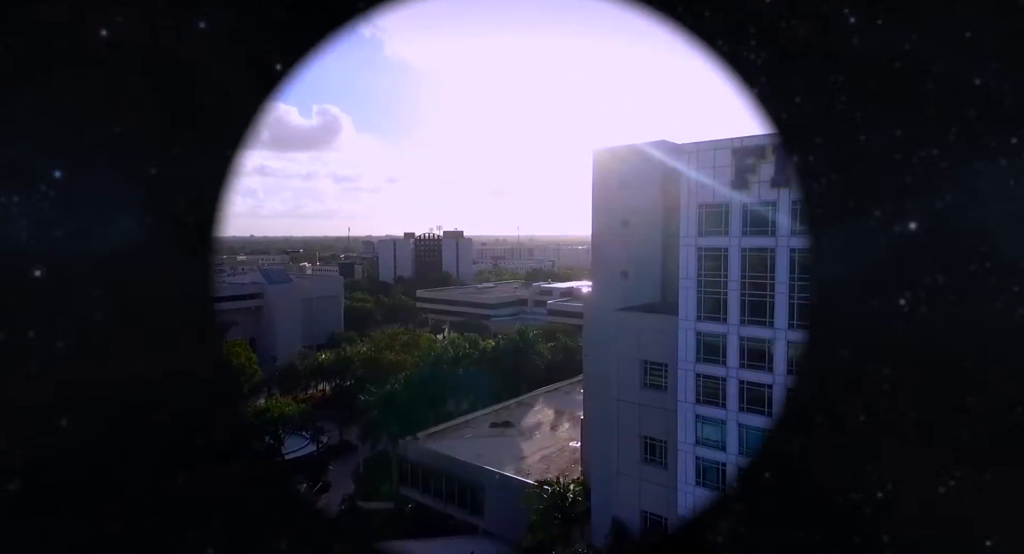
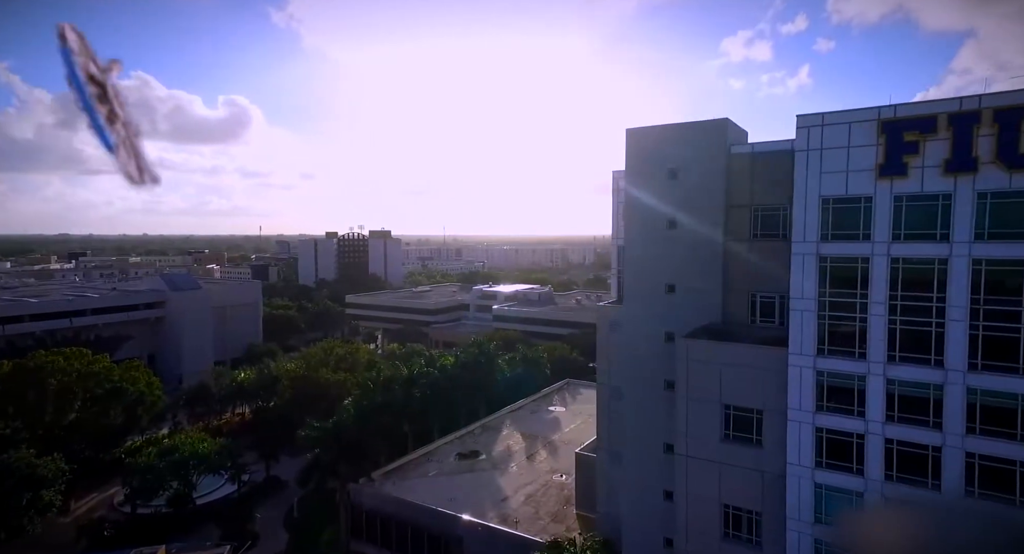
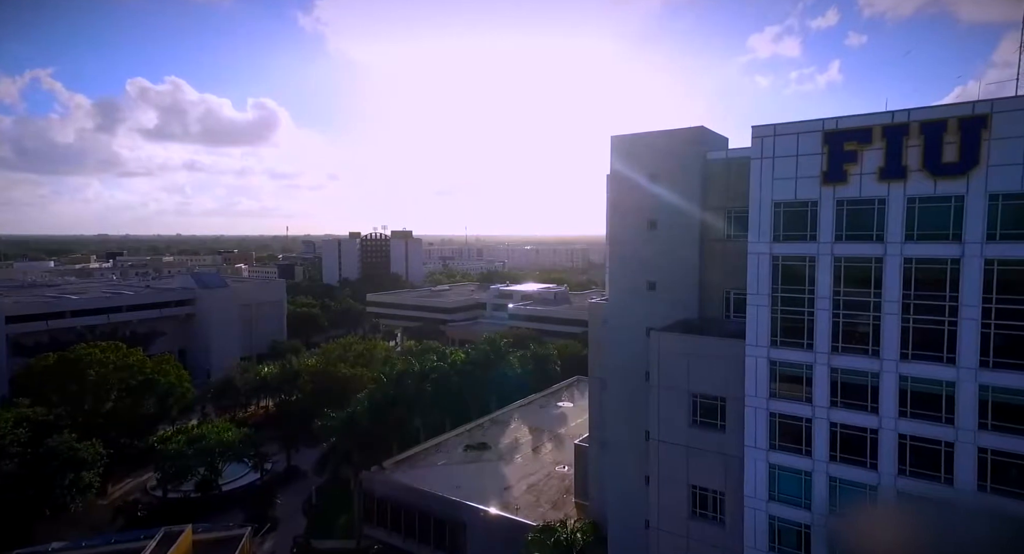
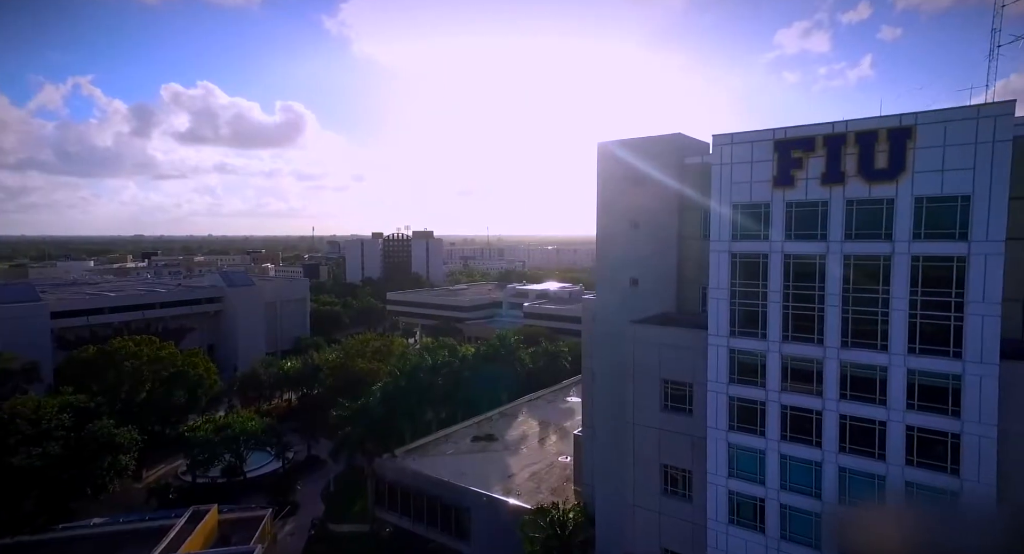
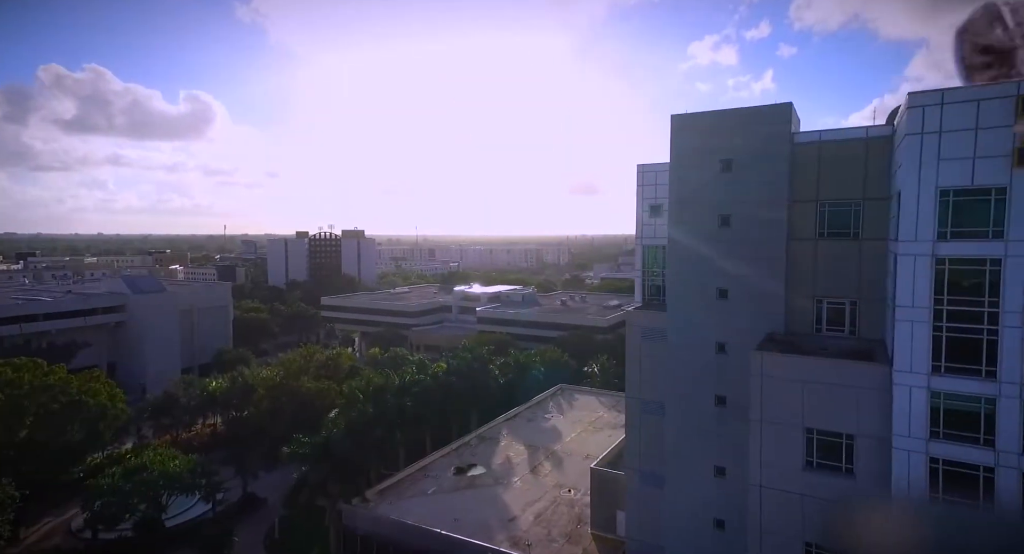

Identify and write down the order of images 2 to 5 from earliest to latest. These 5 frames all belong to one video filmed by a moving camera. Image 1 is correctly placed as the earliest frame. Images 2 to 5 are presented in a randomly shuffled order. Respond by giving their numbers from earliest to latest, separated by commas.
4, 3, 2, 5
